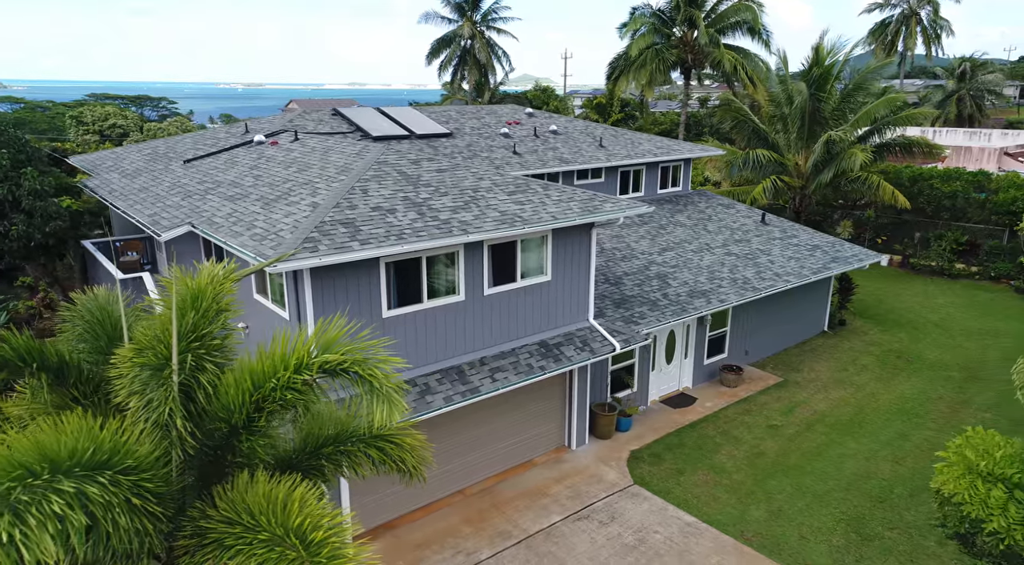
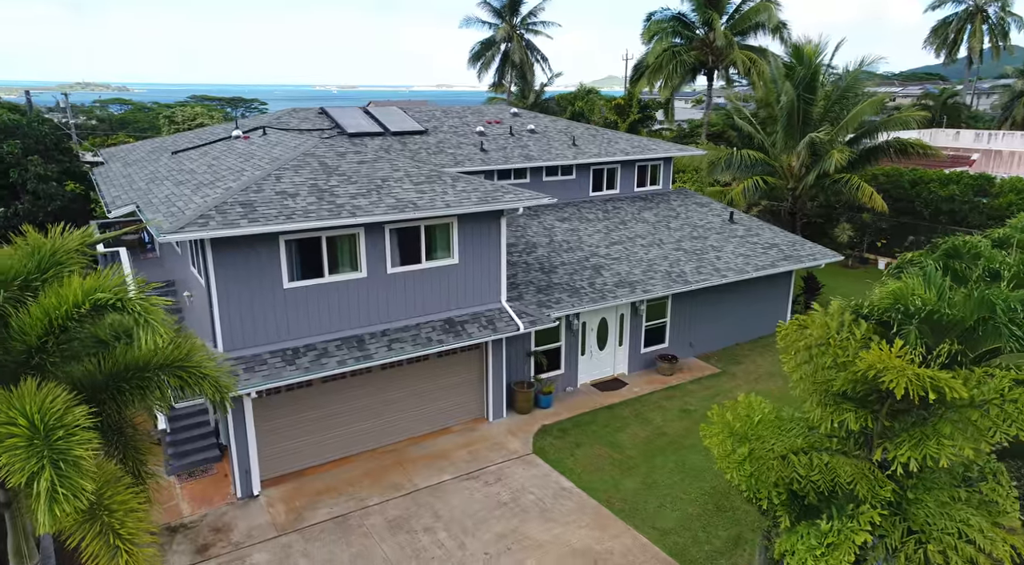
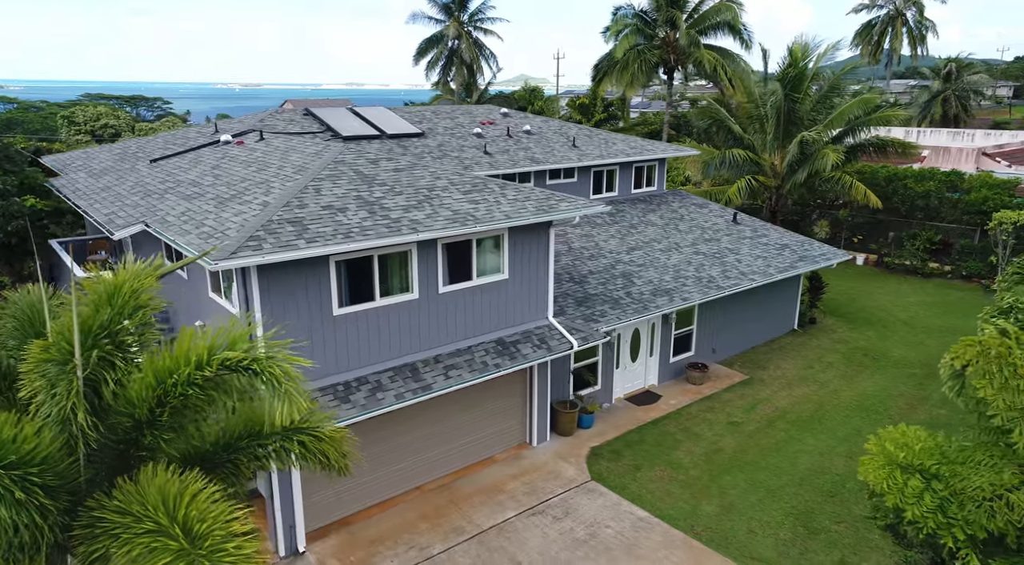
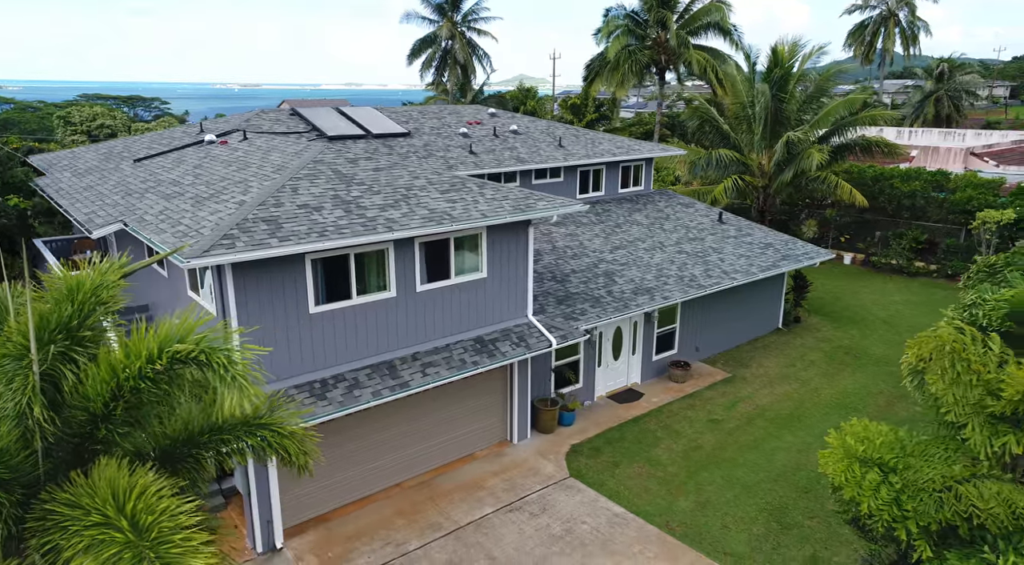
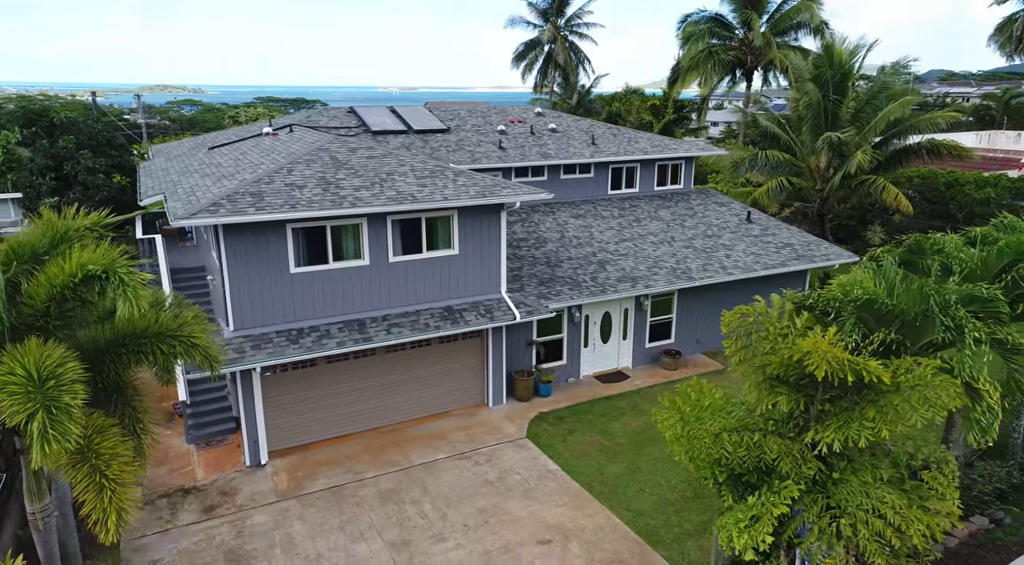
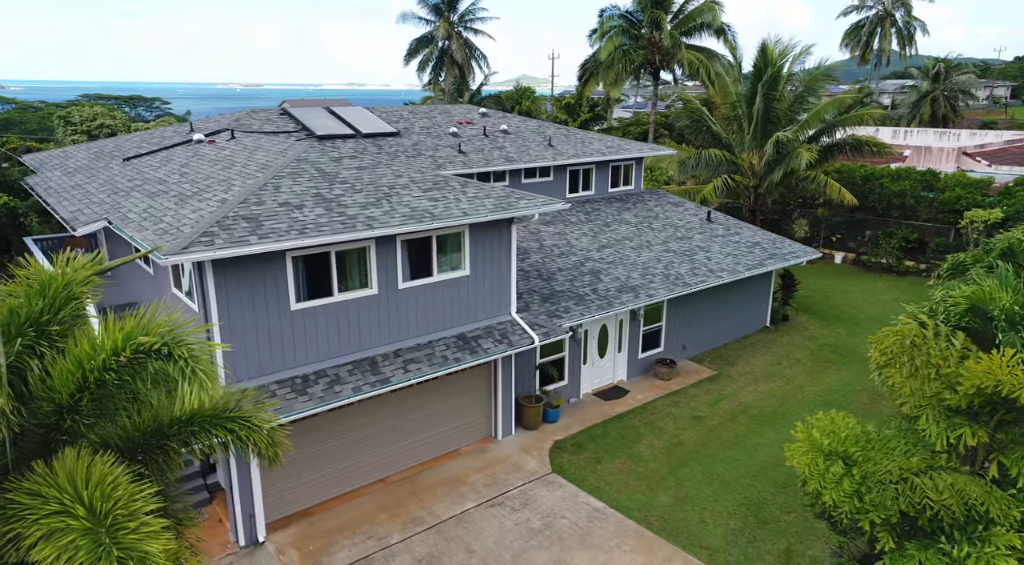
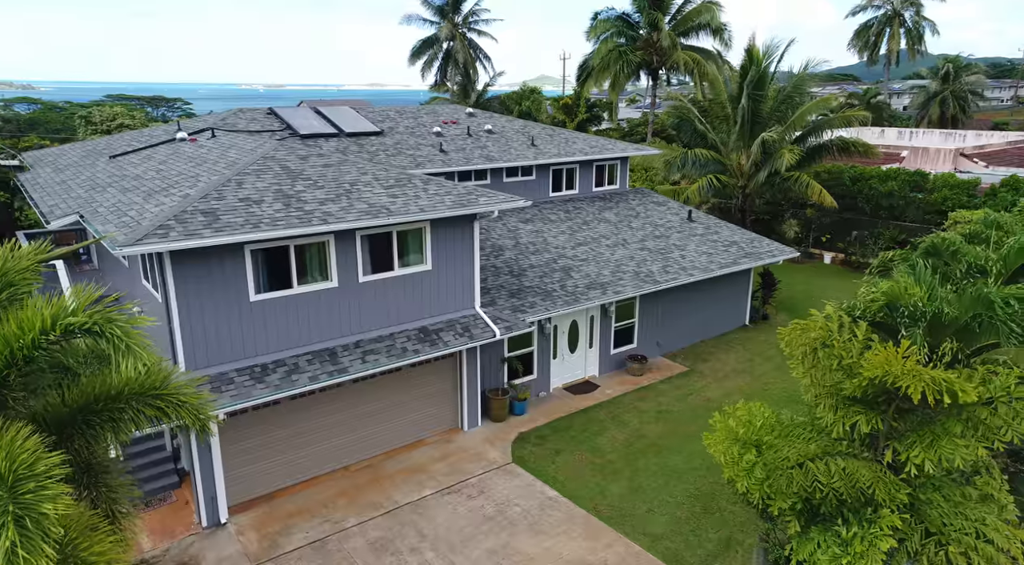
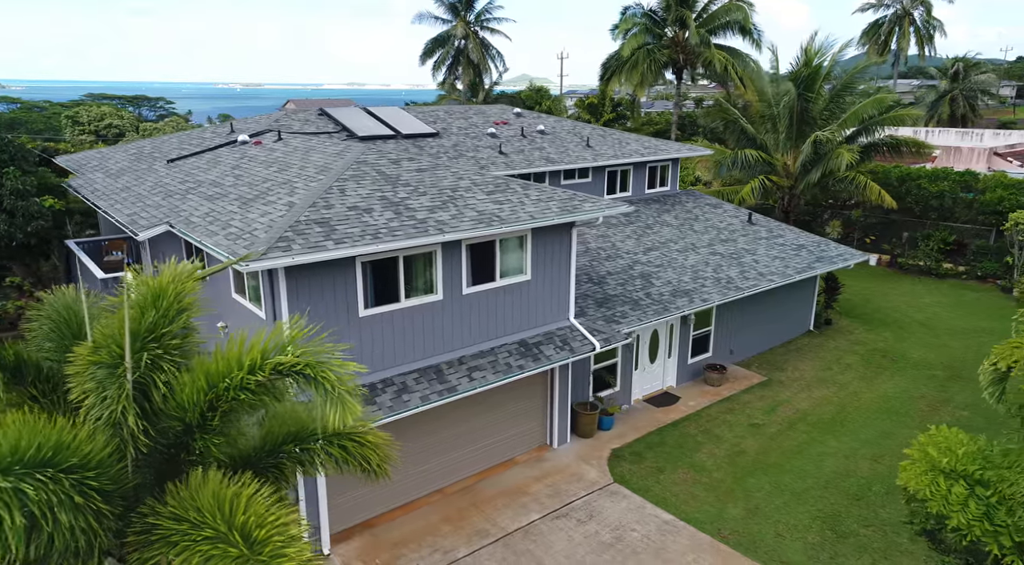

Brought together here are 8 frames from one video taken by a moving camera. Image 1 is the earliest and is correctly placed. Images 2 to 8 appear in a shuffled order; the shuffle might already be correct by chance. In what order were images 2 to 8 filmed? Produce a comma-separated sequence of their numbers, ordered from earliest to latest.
8, 3, 4, 6, 7, 2, 5
